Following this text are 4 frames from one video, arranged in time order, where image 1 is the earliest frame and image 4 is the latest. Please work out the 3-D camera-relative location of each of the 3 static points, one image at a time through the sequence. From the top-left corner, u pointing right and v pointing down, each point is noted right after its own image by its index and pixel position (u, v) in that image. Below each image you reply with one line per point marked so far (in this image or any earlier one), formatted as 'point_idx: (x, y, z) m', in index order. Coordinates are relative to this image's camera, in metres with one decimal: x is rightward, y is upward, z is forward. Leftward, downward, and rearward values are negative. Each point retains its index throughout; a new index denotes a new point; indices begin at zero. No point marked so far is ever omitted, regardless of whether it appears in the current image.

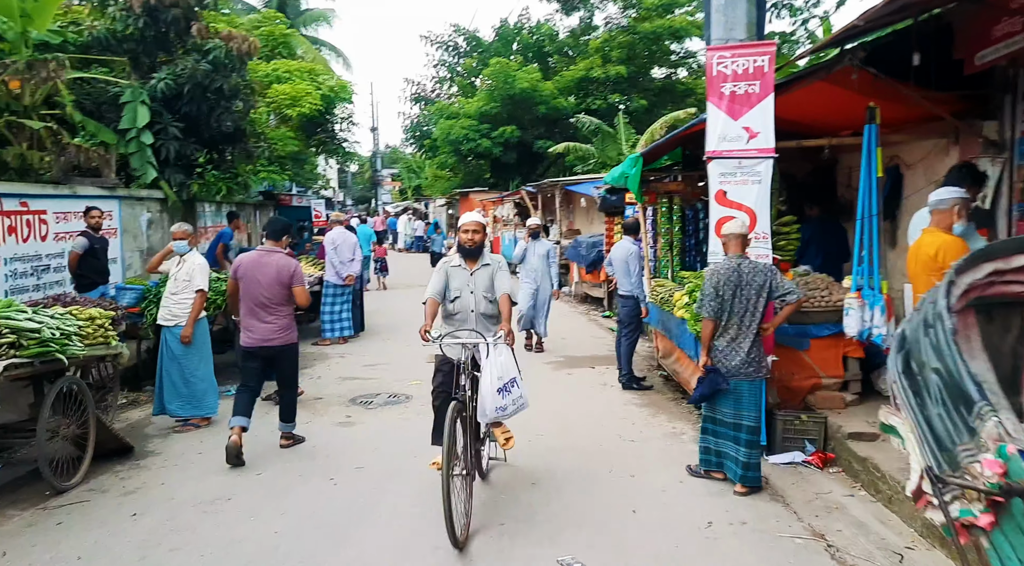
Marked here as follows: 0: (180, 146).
0: (-4.9, +2.0, +10.4) m
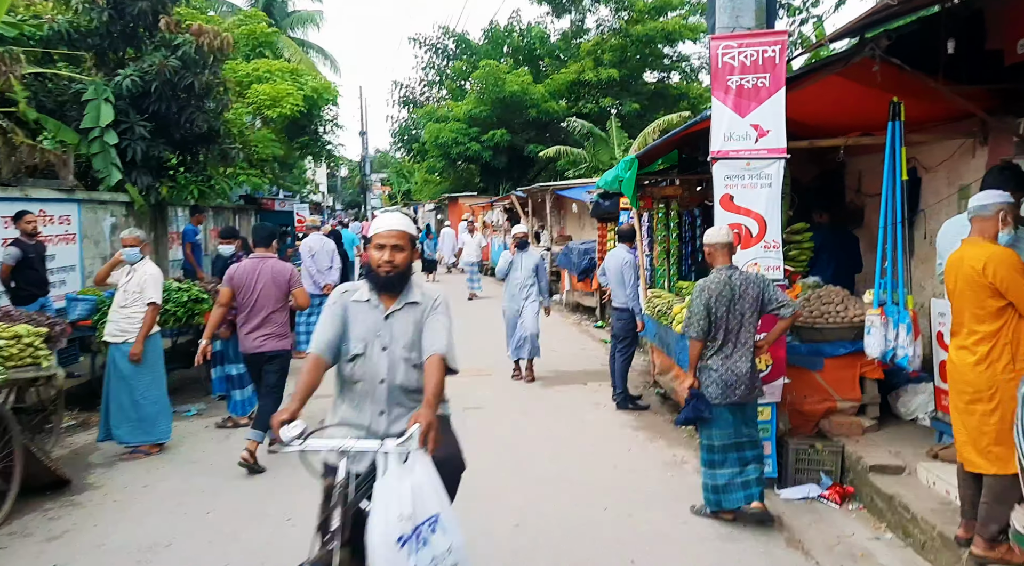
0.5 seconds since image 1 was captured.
0: (-5.0, +1.9, +9.8) m
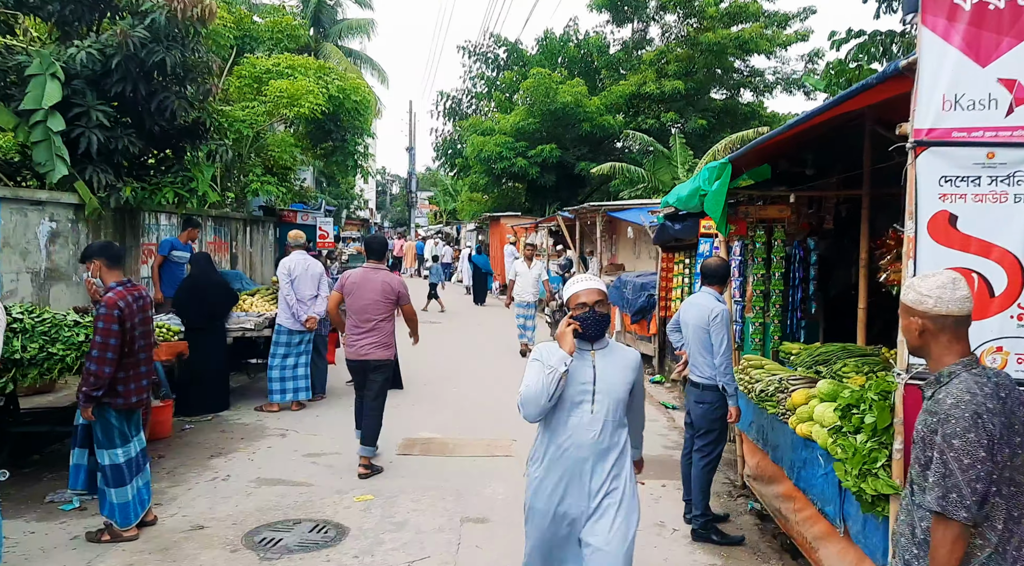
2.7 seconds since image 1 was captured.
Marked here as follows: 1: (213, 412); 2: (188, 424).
0: (-4.6, +1.6, +8.0) m
1: (-3.1, -1.3, +7.3) m
2: (-3.1, -1.3, +6.8) m
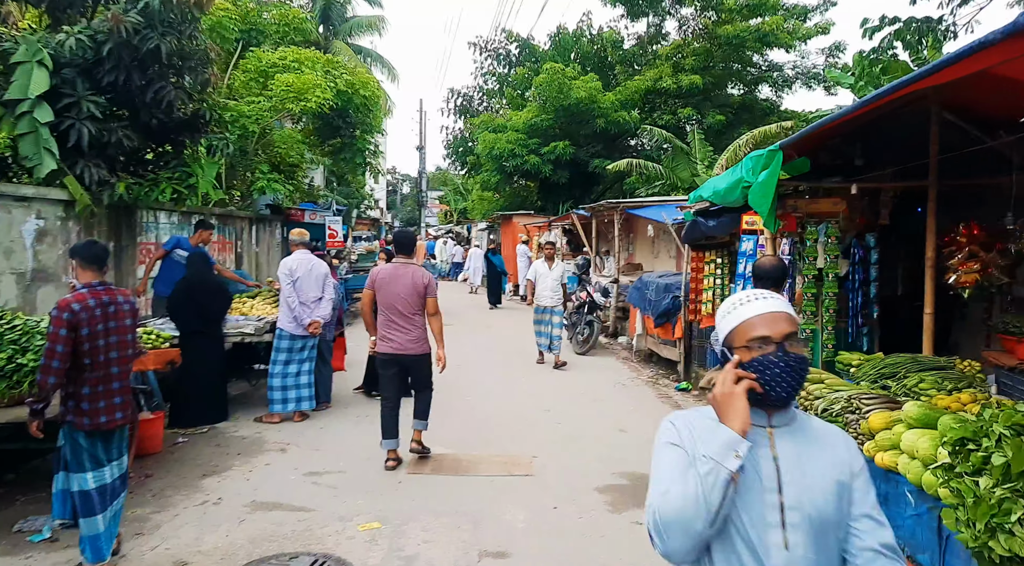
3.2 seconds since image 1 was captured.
0: (-4.4, +1.6, +7.5) m
1: (-2.9, -1.3, +6.8) m
2: (-2.9, -1.4, +6.3) m
